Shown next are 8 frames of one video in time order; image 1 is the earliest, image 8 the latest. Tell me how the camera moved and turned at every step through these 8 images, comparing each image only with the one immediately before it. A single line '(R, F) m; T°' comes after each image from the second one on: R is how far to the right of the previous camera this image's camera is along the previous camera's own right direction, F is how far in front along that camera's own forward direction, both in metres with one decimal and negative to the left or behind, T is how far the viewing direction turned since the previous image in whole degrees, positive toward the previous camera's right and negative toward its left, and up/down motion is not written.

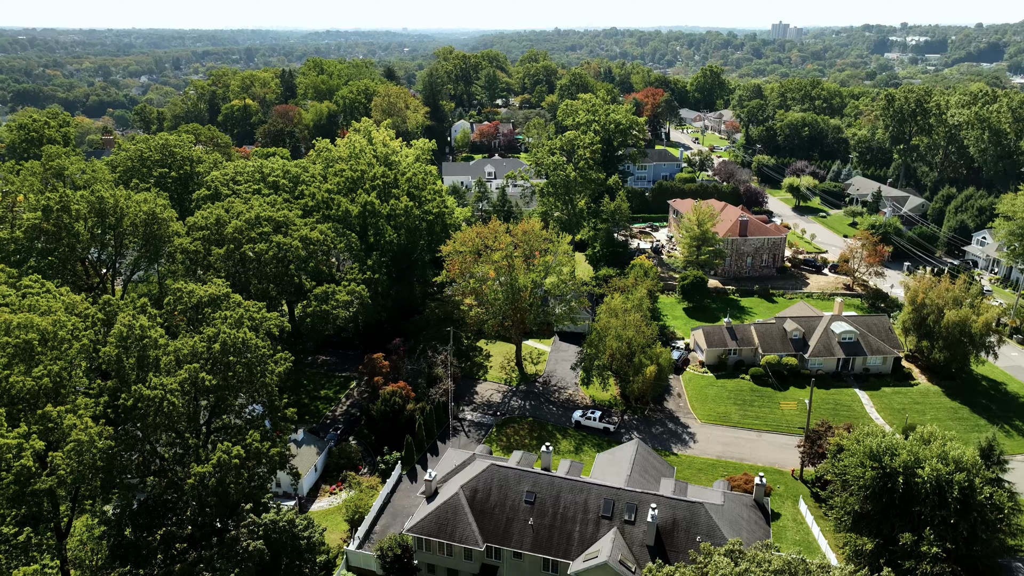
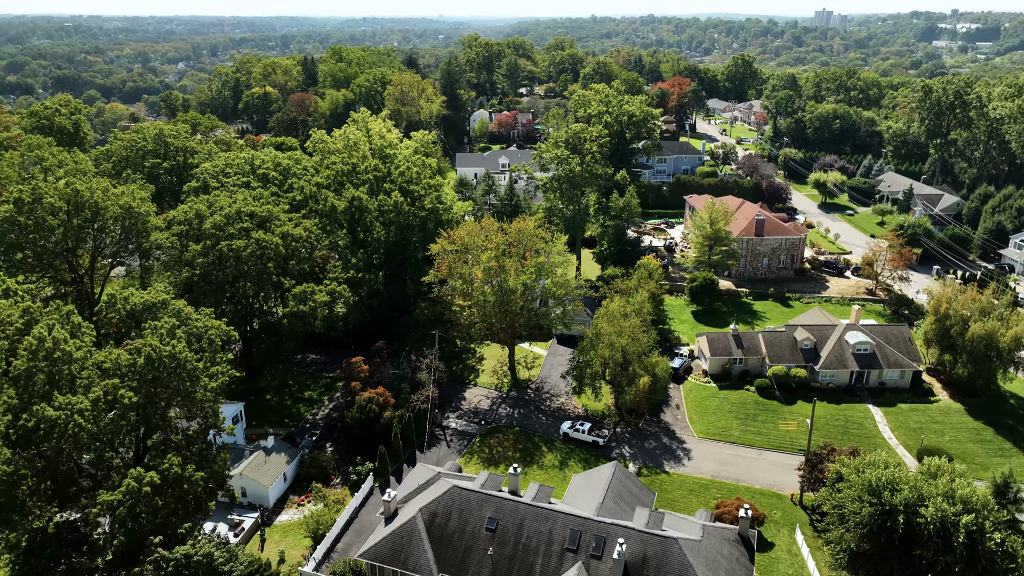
(+3.1, +2.8) m; -3°
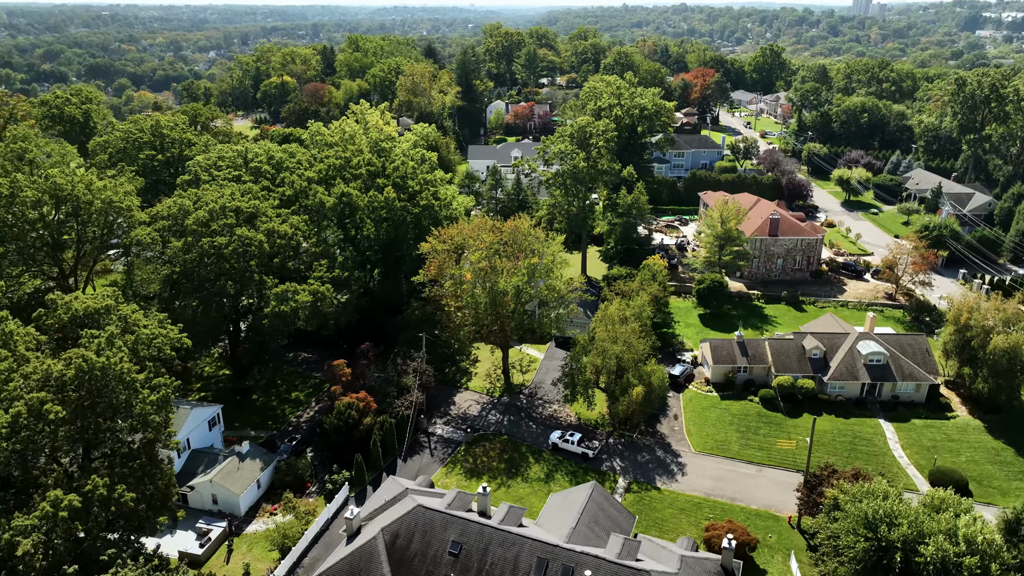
(+2.5, +2.2) m; -2°
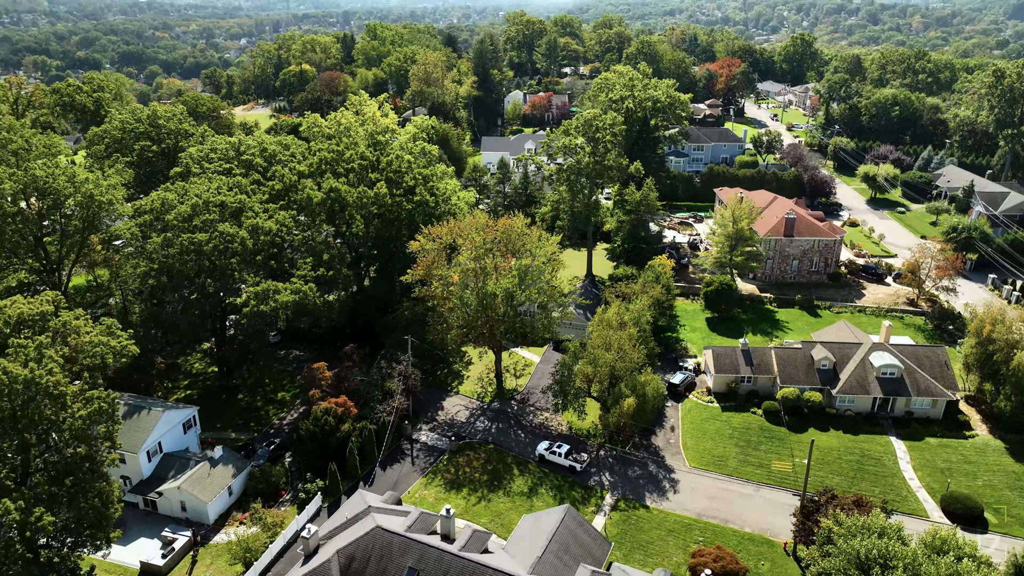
(+2.5, +2.2) m; -2°
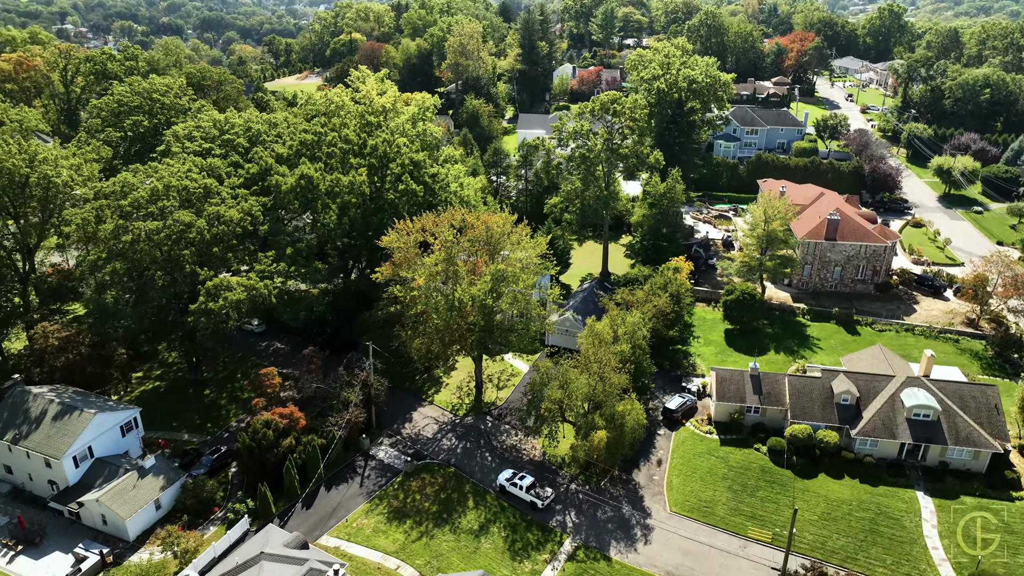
(+5.7, +5.4) m; -6°
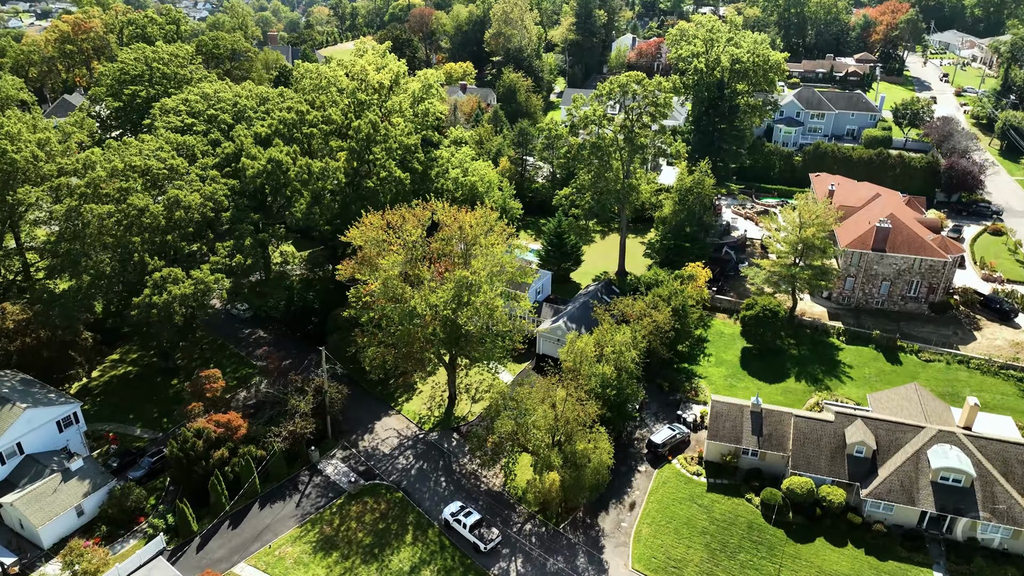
(+5.7, +5.1) m; -6°
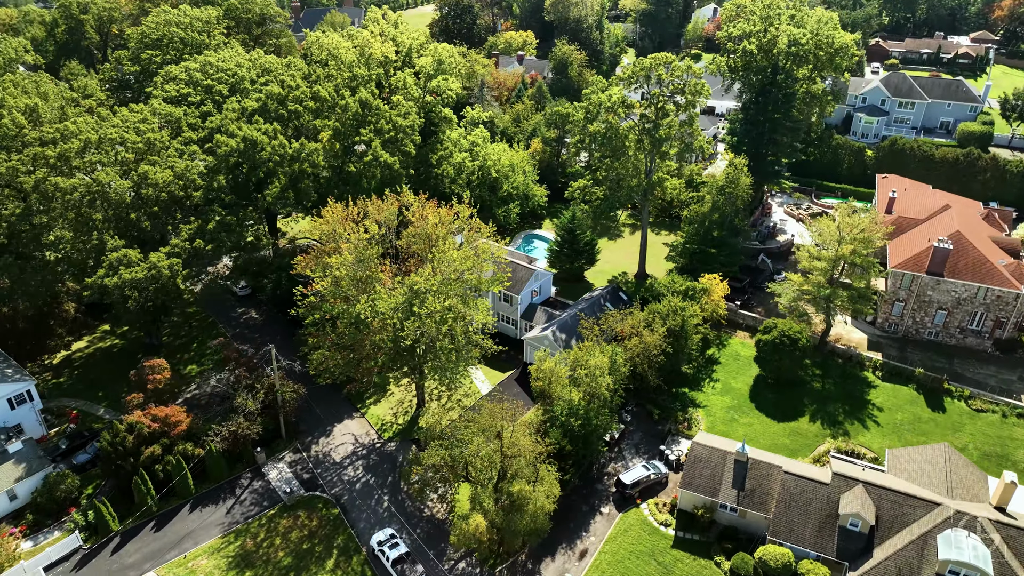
(+6.1, +4.5) m; -7°
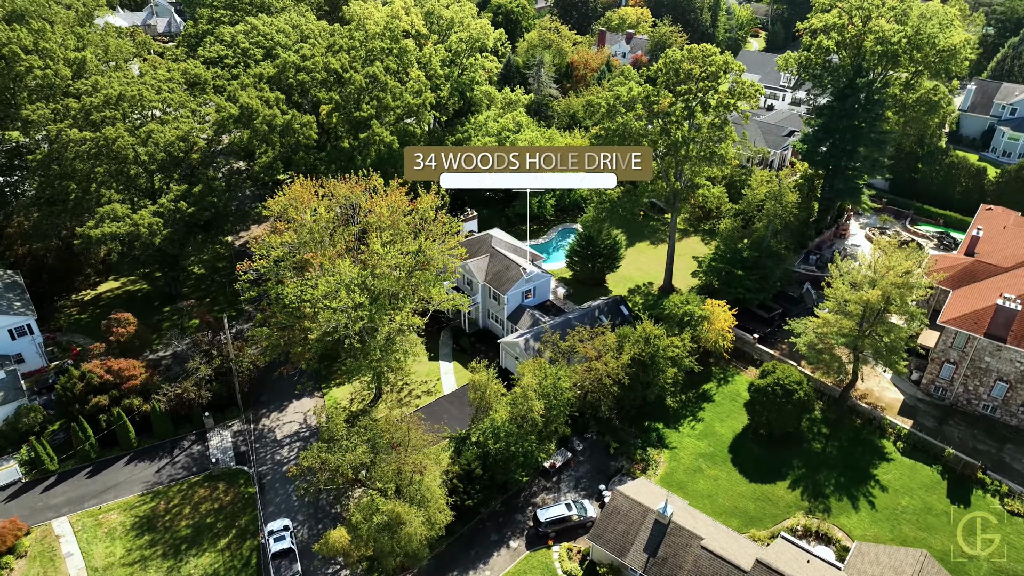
(+9.5, +3.8) m; -12°
